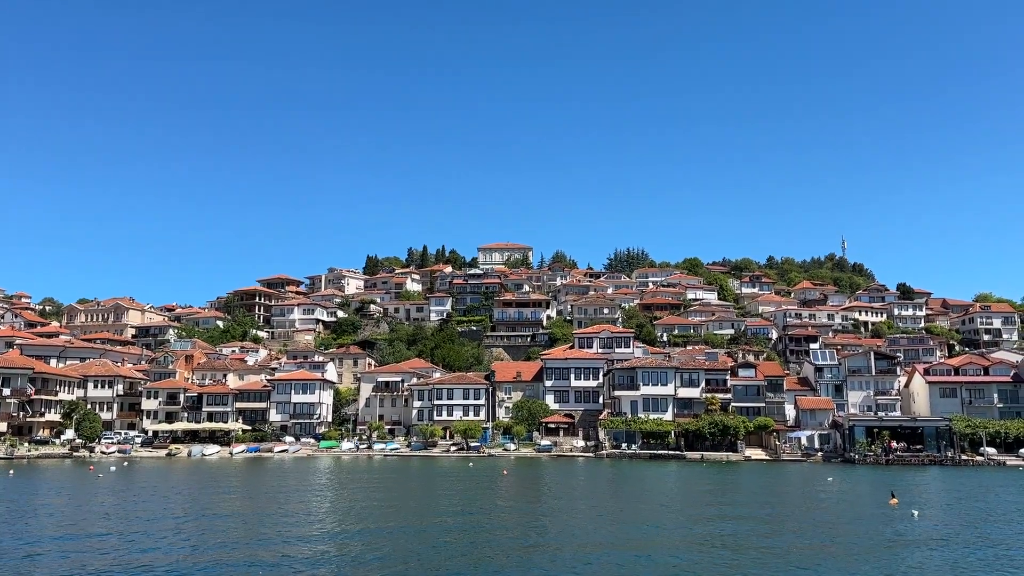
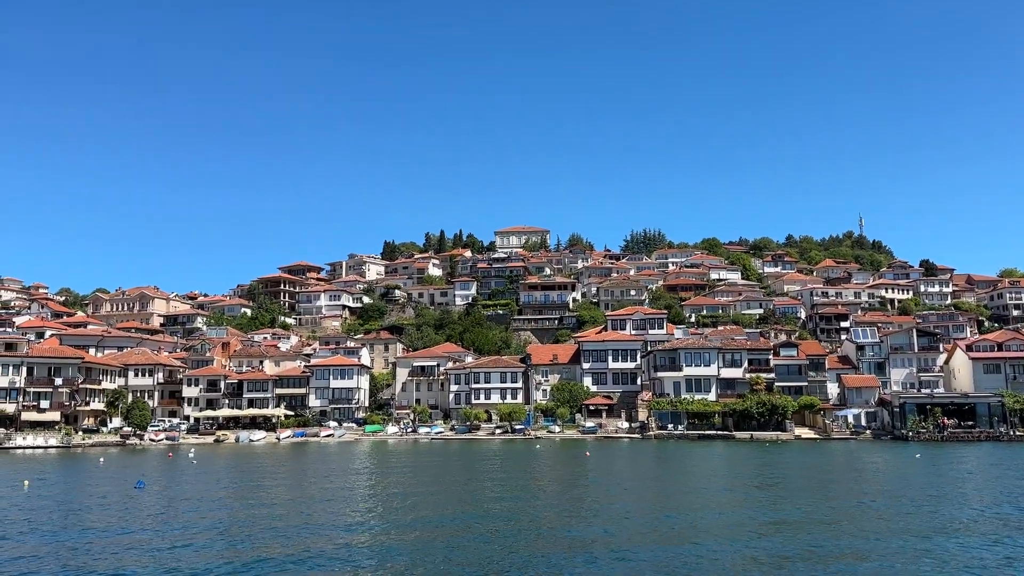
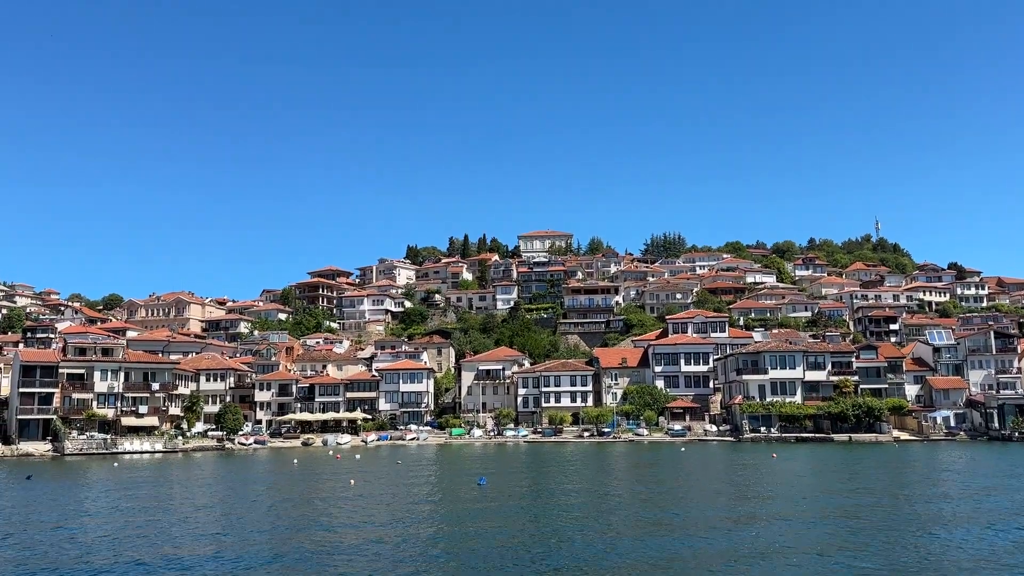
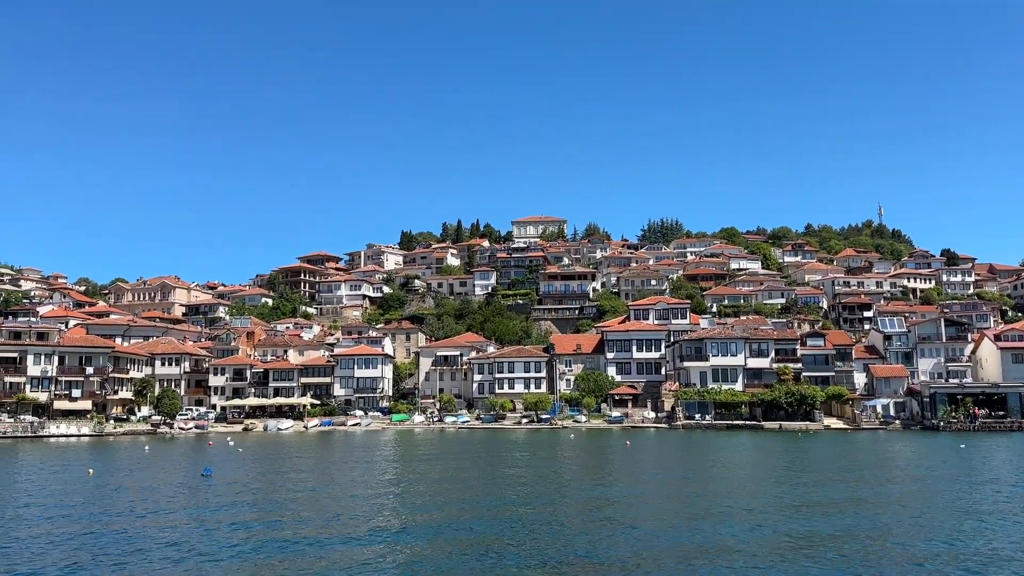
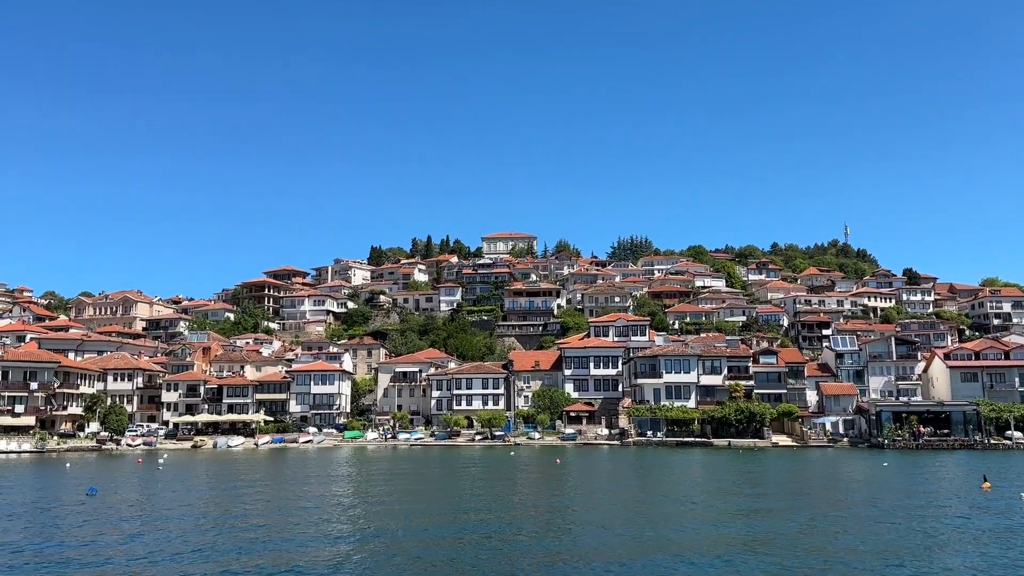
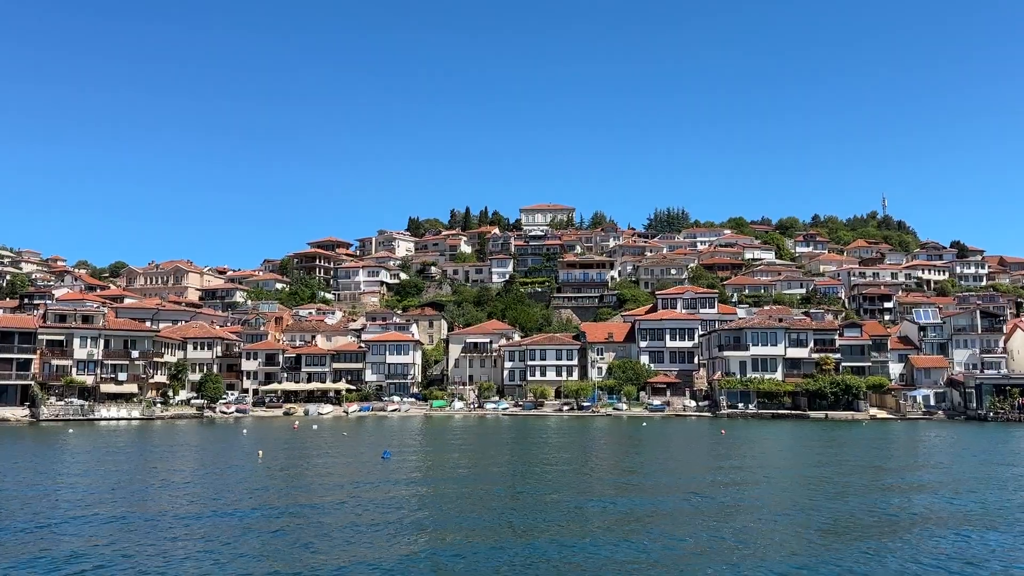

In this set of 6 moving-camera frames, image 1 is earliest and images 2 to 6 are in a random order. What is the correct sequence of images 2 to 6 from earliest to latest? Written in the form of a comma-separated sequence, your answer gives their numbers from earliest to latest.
5, 2, 4, 6, 3
